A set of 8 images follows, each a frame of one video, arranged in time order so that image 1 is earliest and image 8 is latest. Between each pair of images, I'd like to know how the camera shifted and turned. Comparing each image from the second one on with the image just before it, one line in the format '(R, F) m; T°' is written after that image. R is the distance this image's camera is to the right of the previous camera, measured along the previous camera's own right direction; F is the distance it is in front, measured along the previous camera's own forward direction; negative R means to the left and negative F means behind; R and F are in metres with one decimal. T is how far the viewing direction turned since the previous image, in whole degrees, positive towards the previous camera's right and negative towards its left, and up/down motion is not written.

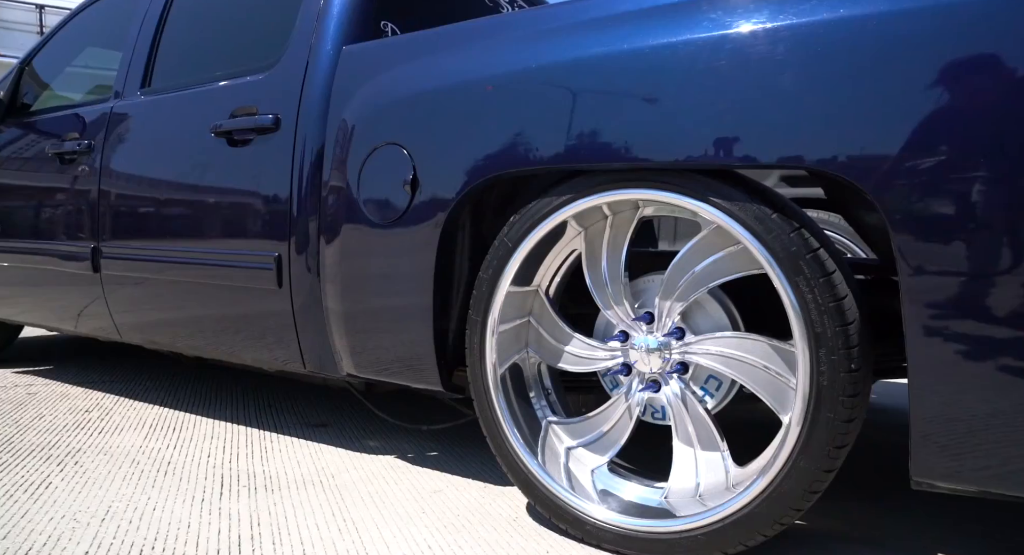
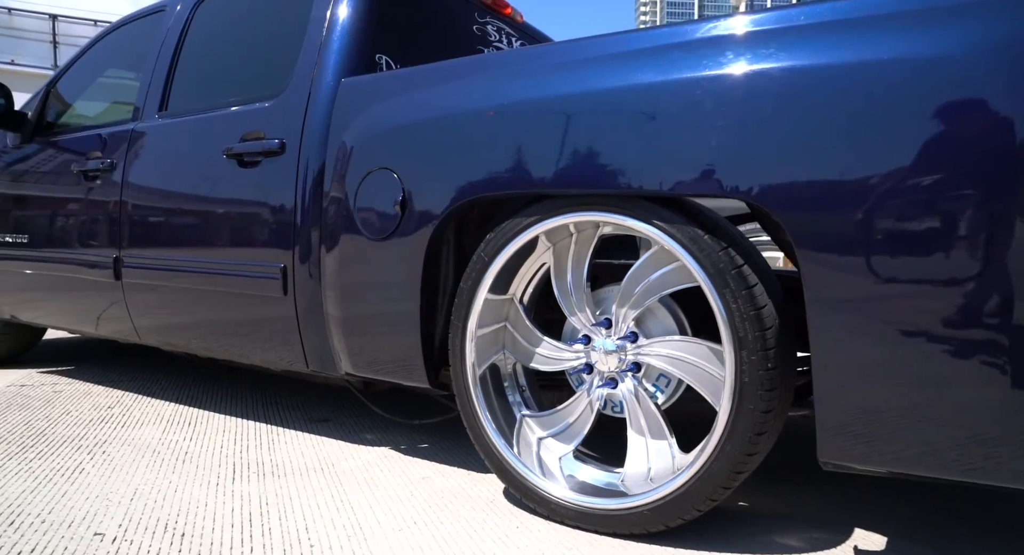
(+0.1, -0.2) m; -1°
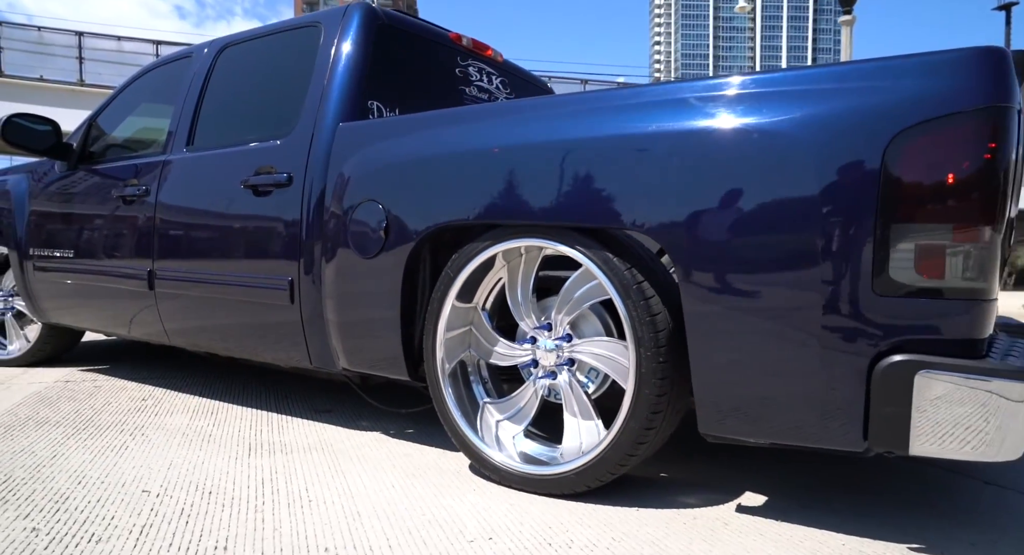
(+0.2, -0.4) m; -1°
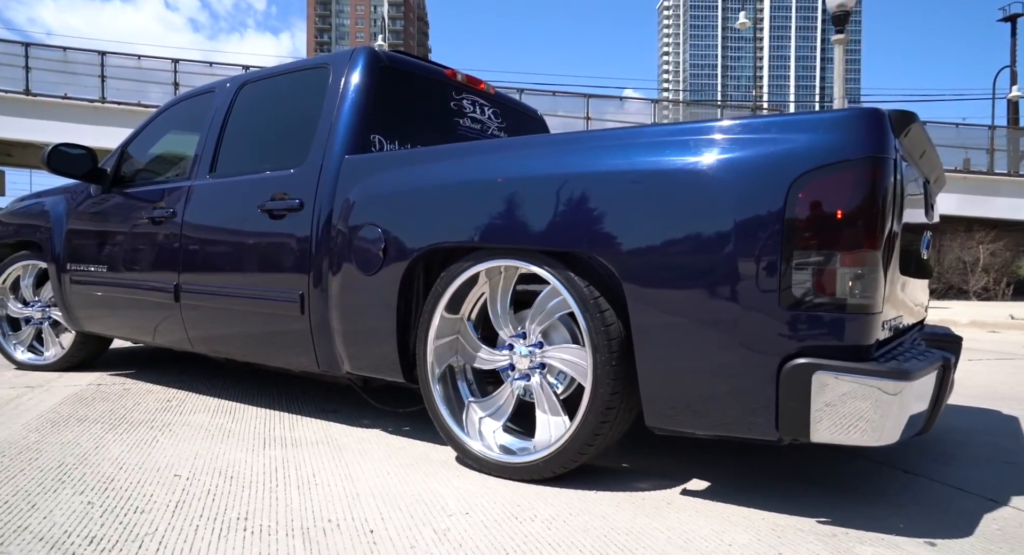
(+0.1, -0.4) m; -1°
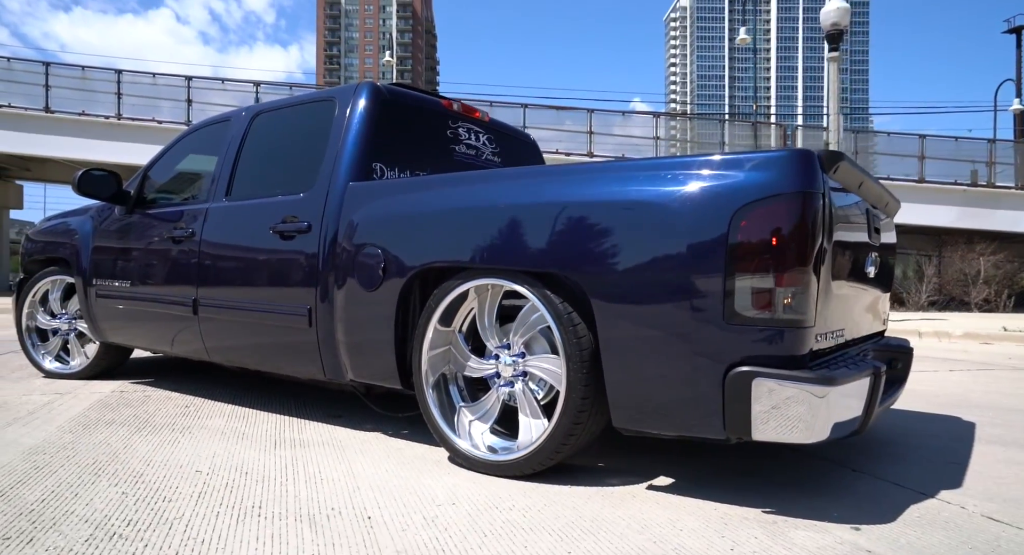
(+0.1, -0.3) m; -1°
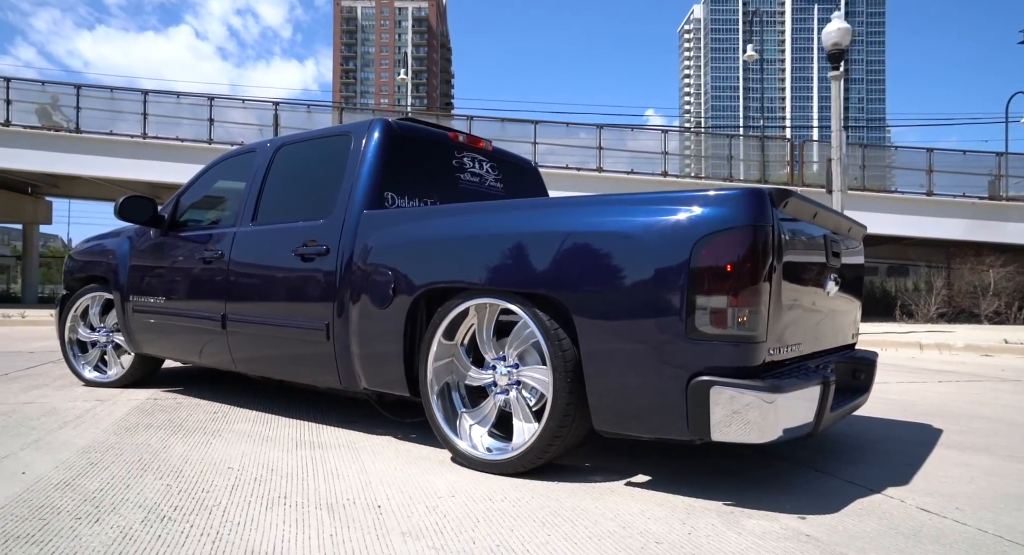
(+0.1, -0.4) m; -1°
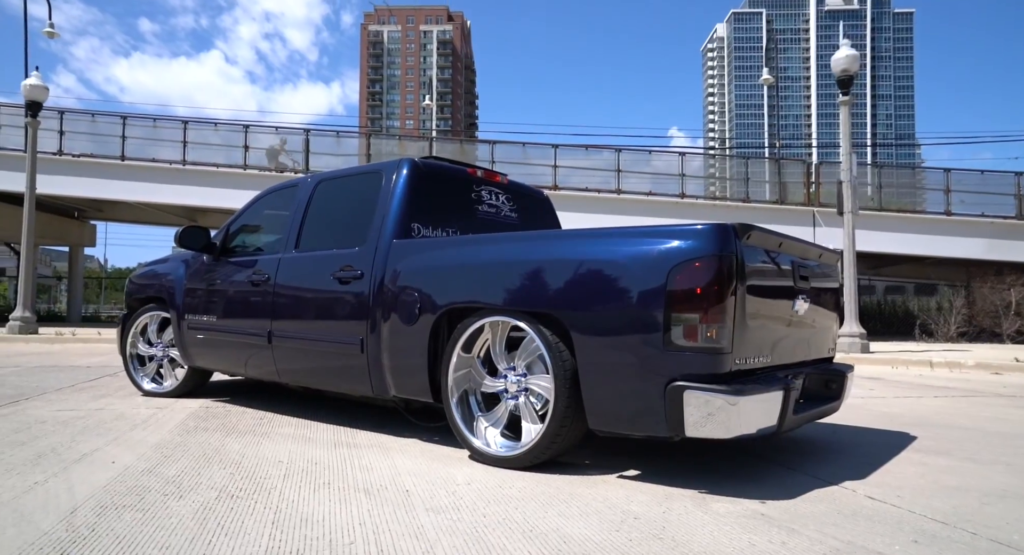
(+0.1, -0.5) m; -2°
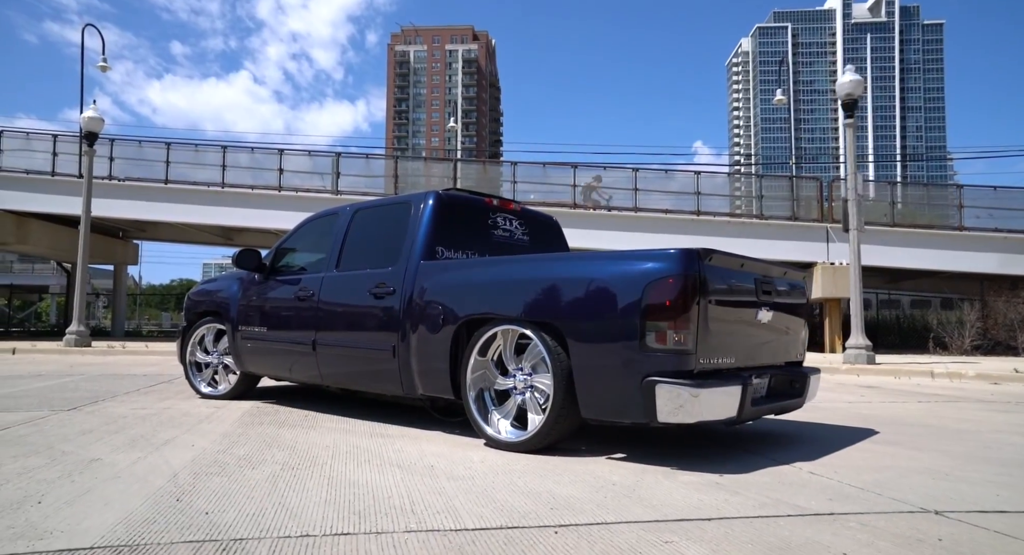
(+0.1, -0.7) m; -2°
